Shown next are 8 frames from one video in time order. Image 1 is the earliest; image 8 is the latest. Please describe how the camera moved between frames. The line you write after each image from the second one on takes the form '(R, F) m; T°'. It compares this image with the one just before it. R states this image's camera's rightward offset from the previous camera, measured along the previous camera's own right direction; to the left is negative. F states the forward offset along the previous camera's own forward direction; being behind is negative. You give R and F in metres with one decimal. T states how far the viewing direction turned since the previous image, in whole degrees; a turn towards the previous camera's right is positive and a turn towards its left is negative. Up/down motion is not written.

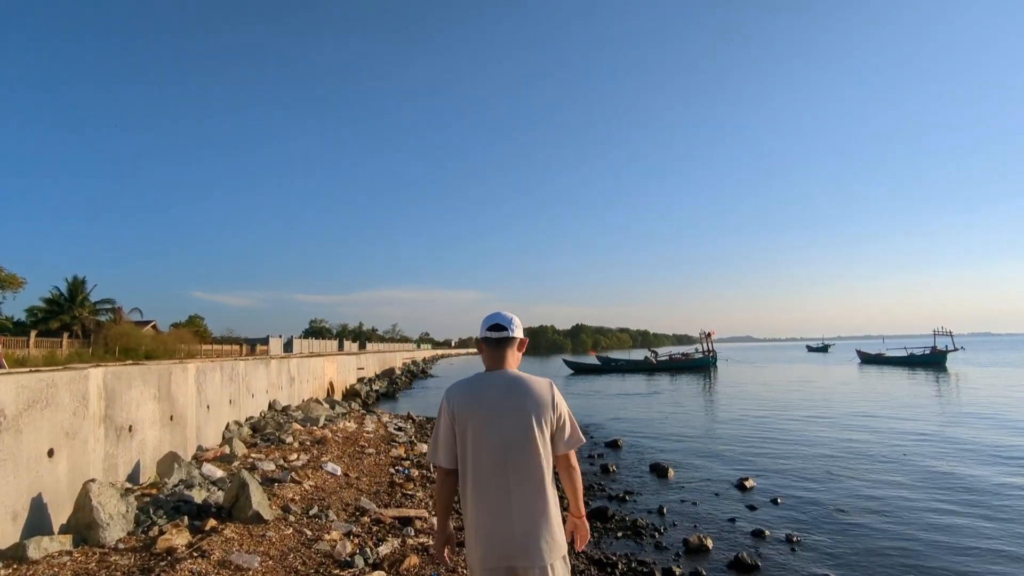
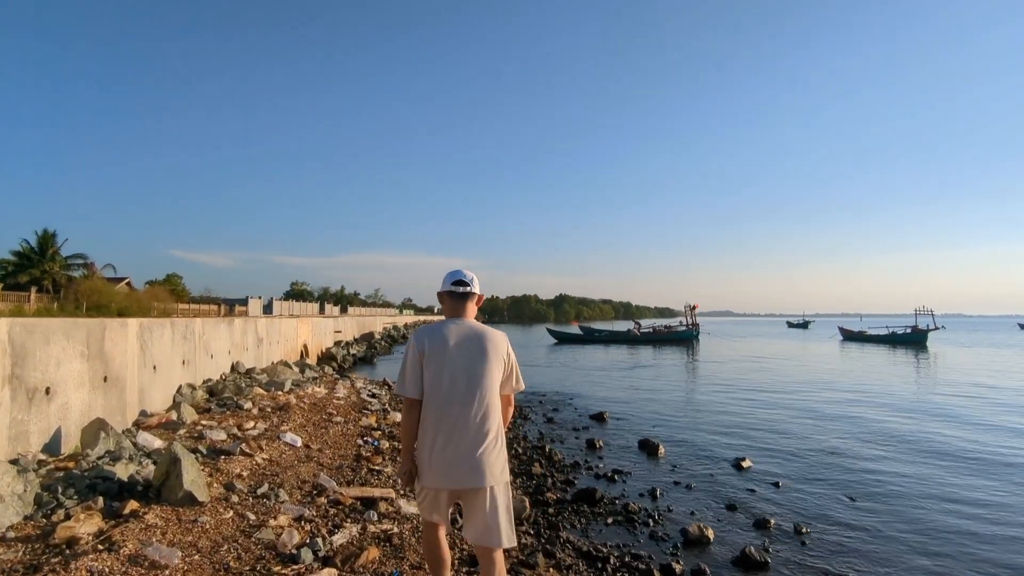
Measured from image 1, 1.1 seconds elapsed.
(0.0, +1.1) m; +2°
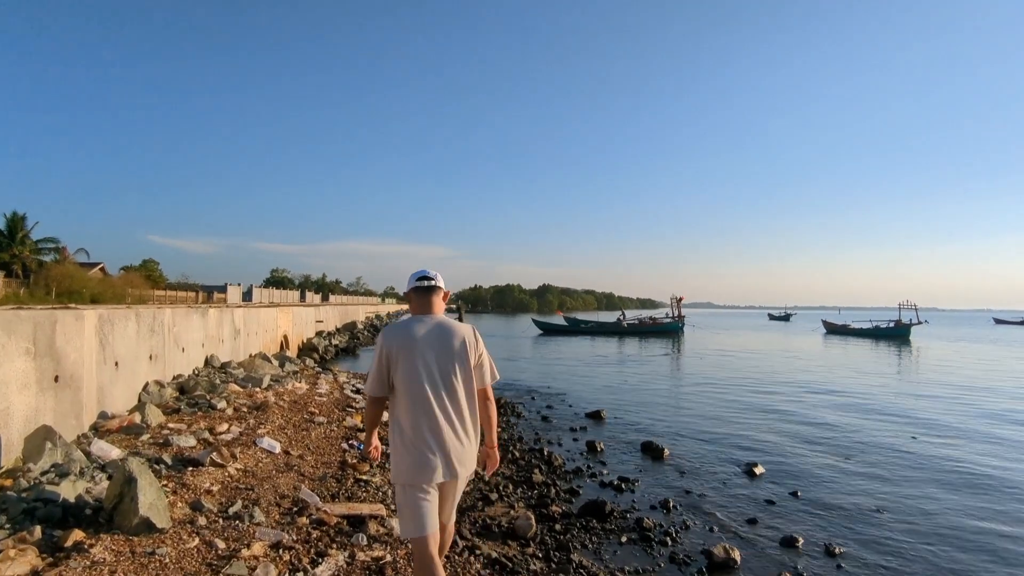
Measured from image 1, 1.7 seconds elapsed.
(-0.3, +0.8) m; +2°
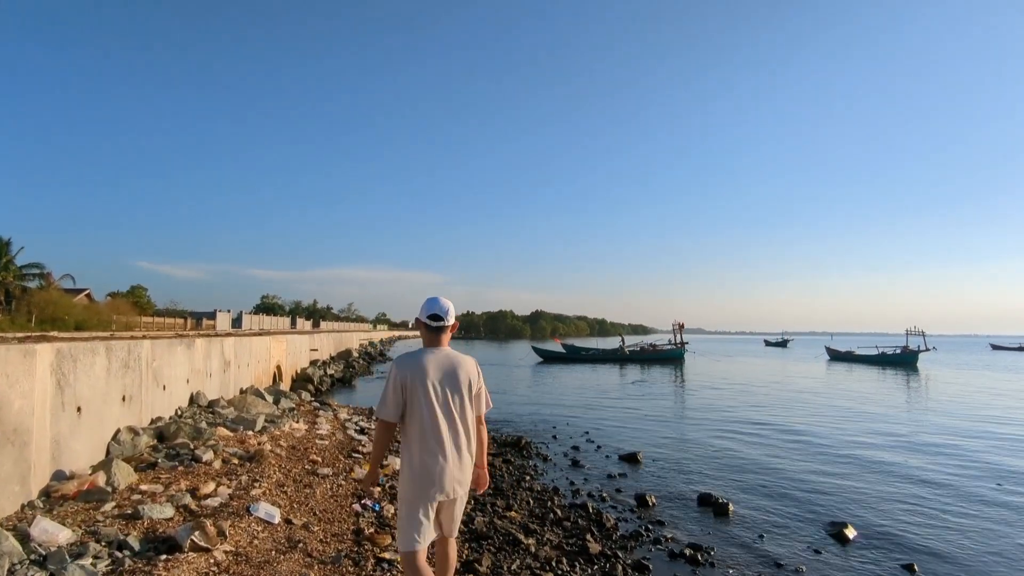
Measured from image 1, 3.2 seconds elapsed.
(-0.7, +1.6) m; +1°
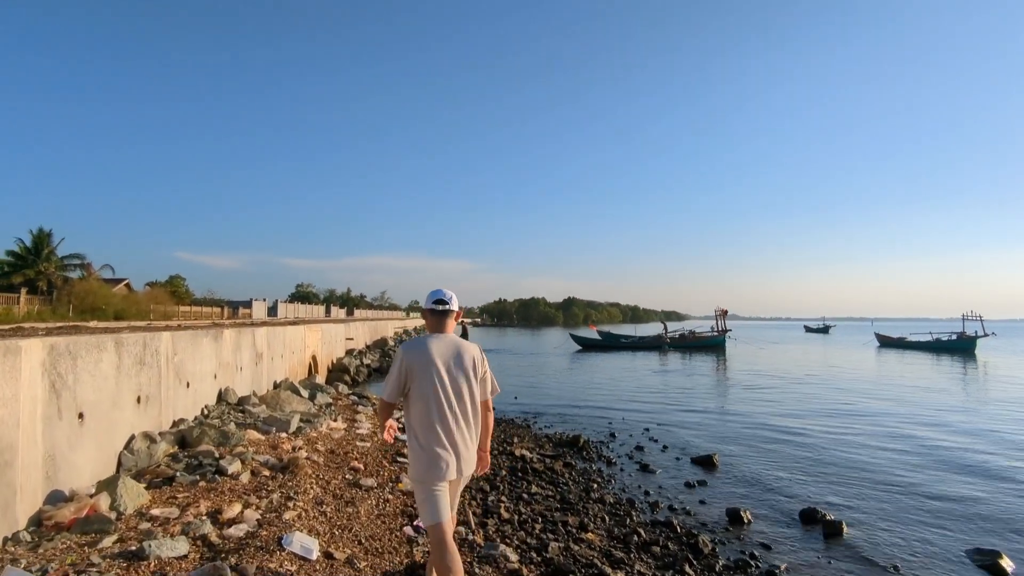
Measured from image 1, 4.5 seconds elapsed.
(-0.6, +1.4) m; -3°
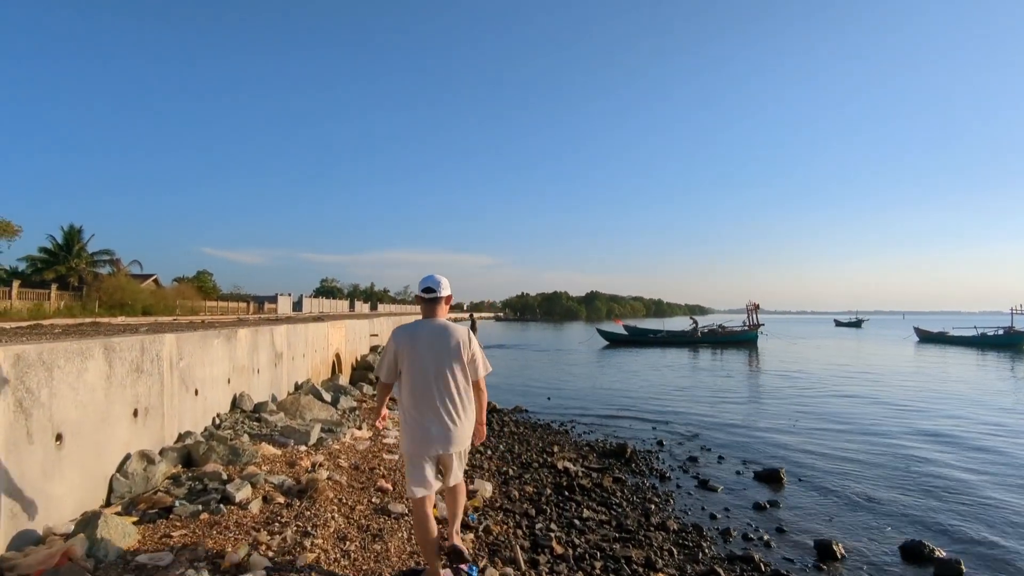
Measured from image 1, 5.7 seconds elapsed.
(-0.3, +1.2) m; -2°
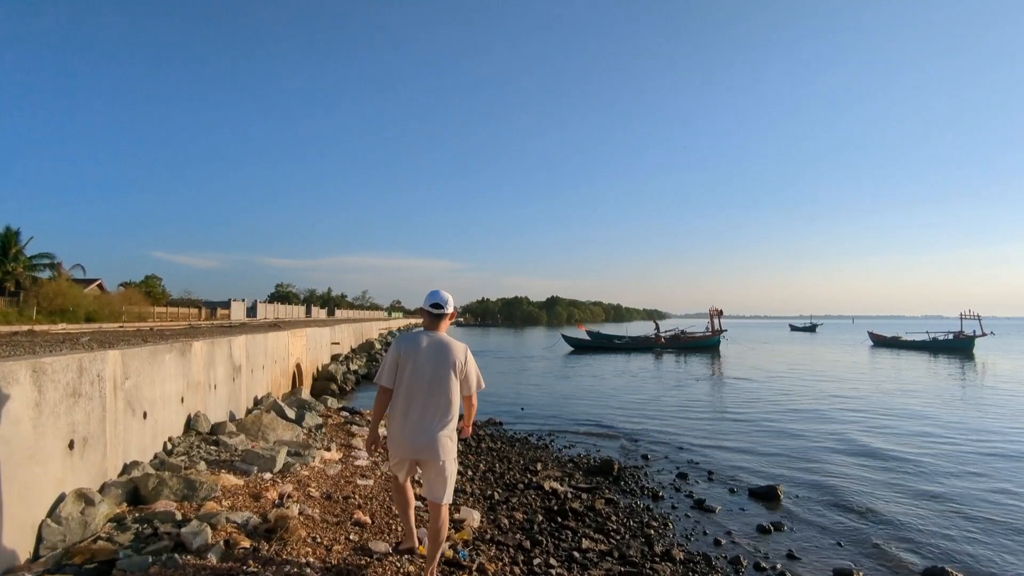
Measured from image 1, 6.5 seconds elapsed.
(-0.4, +0.7) m; +4°
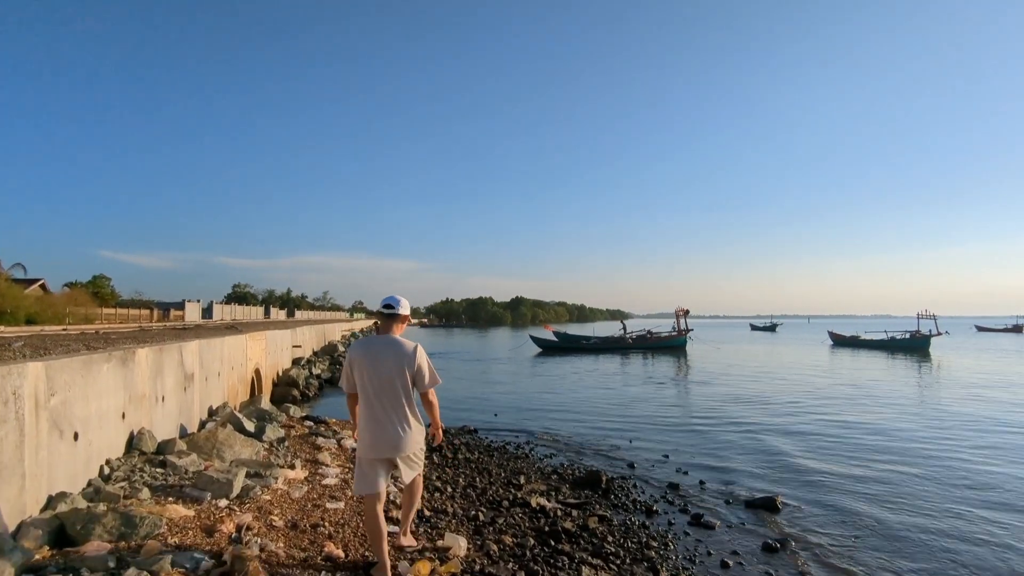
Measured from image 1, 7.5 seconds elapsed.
(-0.3, +0.8) m; +3°
